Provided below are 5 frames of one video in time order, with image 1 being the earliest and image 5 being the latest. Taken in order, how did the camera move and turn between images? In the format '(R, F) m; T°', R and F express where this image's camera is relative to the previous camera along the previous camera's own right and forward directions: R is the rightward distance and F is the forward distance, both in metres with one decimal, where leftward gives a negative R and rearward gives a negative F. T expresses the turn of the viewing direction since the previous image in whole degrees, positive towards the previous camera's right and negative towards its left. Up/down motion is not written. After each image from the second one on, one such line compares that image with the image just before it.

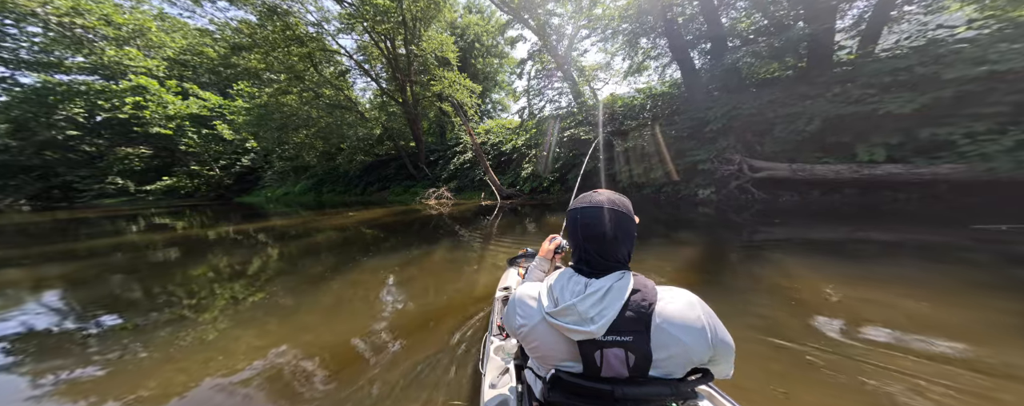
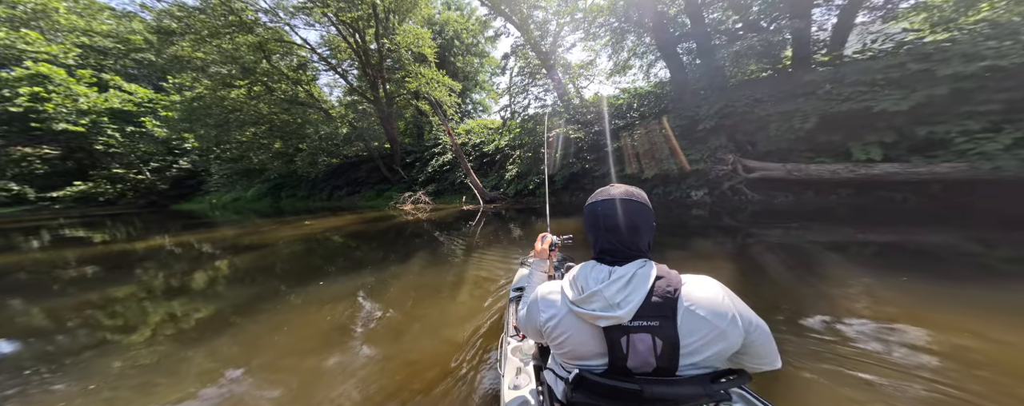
(0.0, +0.6) m; +3°
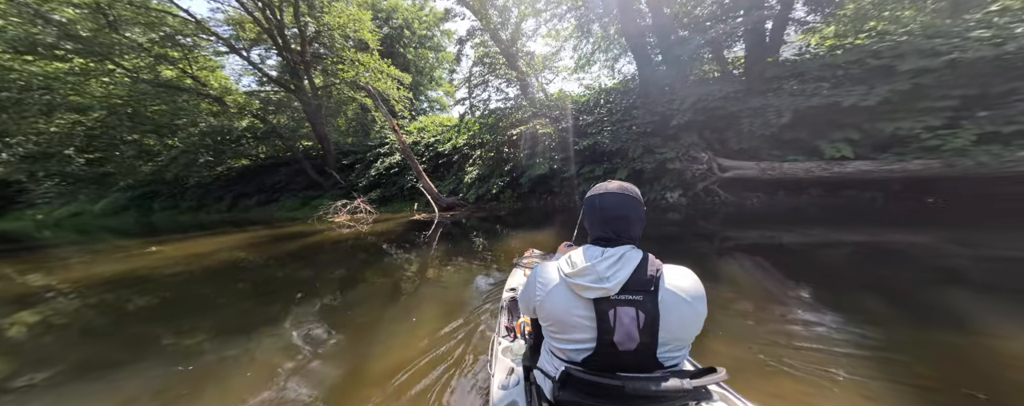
(+0.1, +0.9) m; +7°
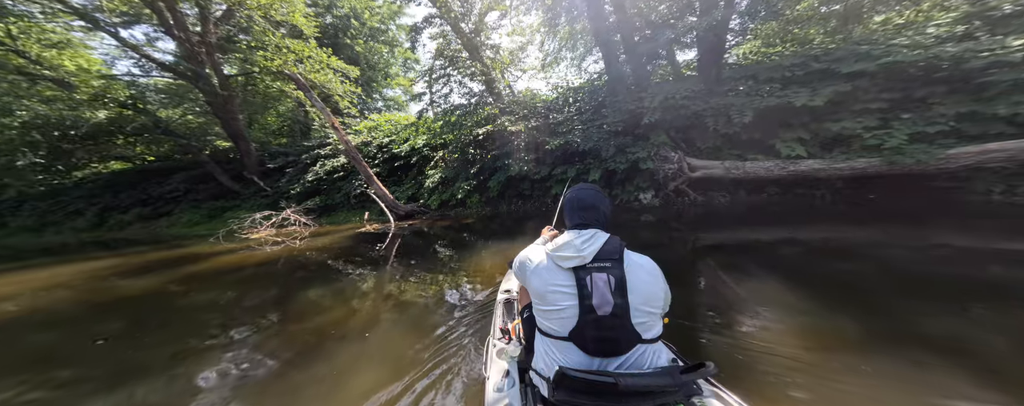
(-0.1, +0.5) m; +8°
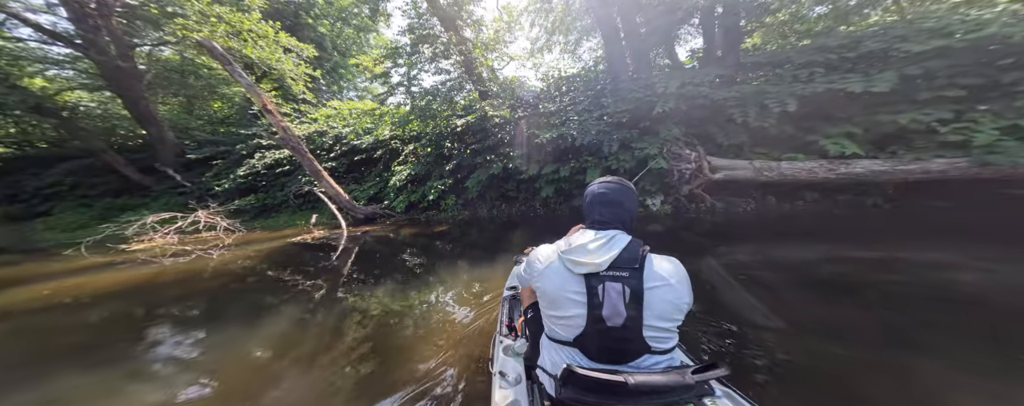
(+0.3, +1.0) m; 0°
